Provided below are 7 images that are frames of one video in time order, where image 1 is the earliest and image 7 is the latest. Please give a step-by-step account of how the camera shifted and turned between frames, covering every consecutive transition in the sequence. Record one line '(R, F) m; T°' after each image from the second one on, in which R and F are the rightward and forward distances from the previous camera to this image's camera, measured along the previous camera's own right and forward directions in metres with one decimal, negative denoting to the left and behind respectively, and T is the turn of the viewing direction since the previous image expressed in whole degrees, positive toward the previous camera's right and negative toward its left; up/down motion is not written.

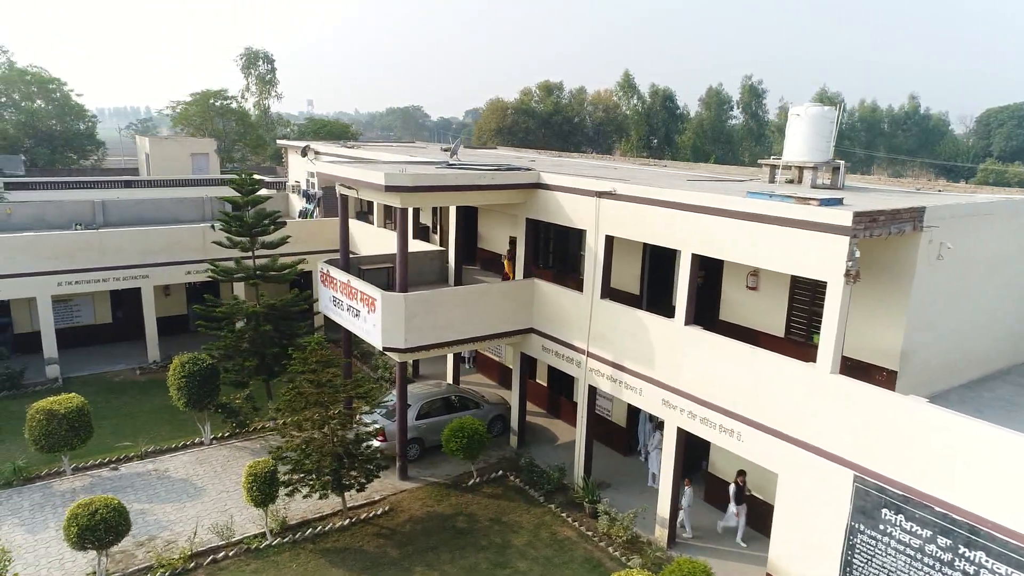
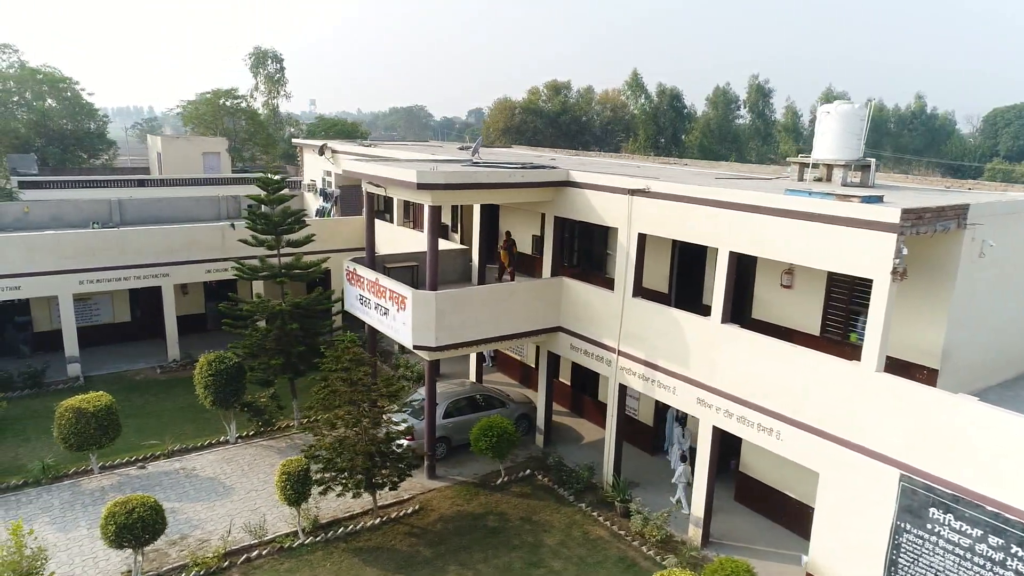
(-0.5, +0.1) m; 0°
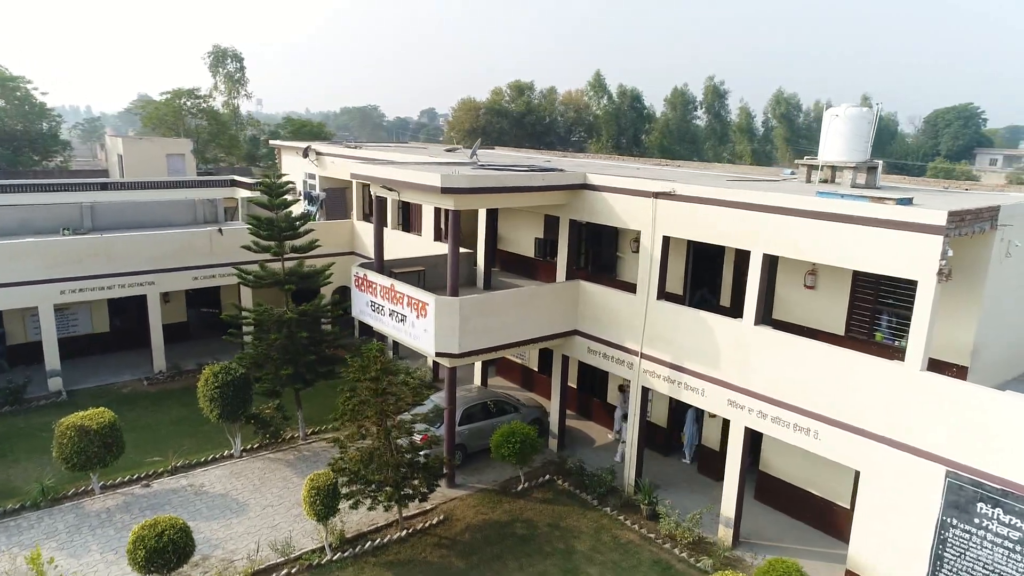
(-1.2, +0.2) m; +4°
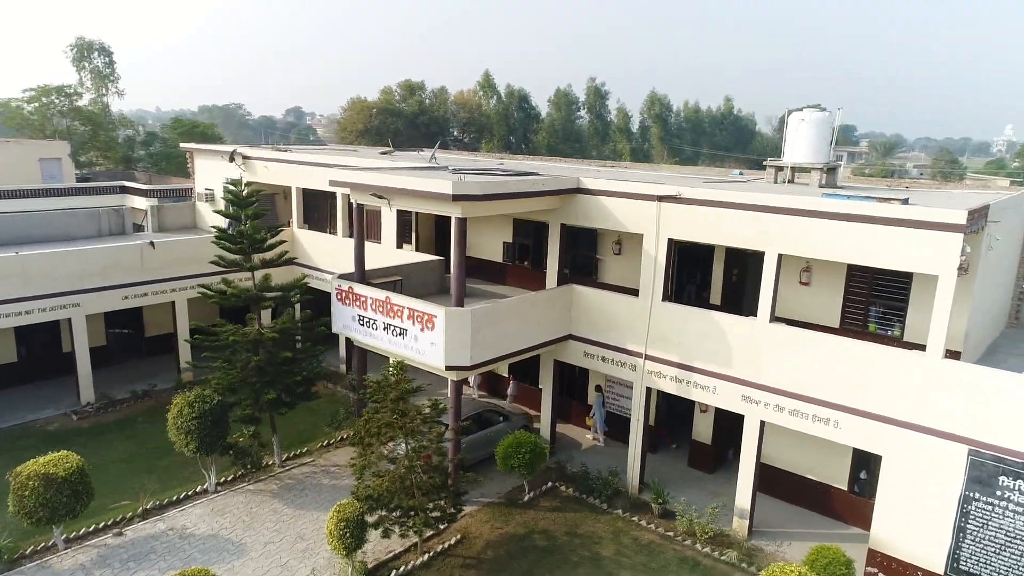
(-2.2, +0.5) m; +10°
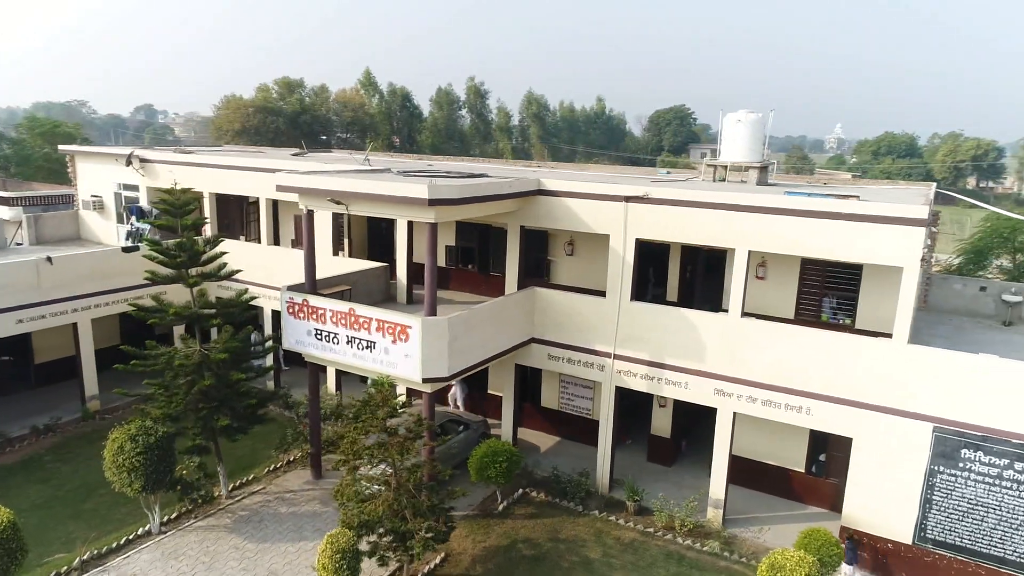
(-1.6, +0.4) m; +10°
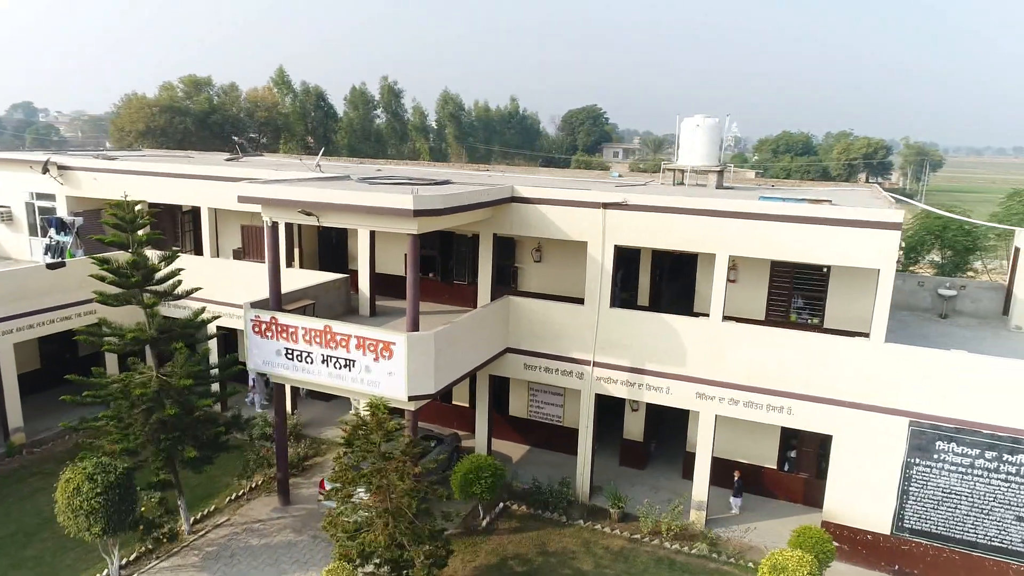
(-1.1, +0.4) m; +7°
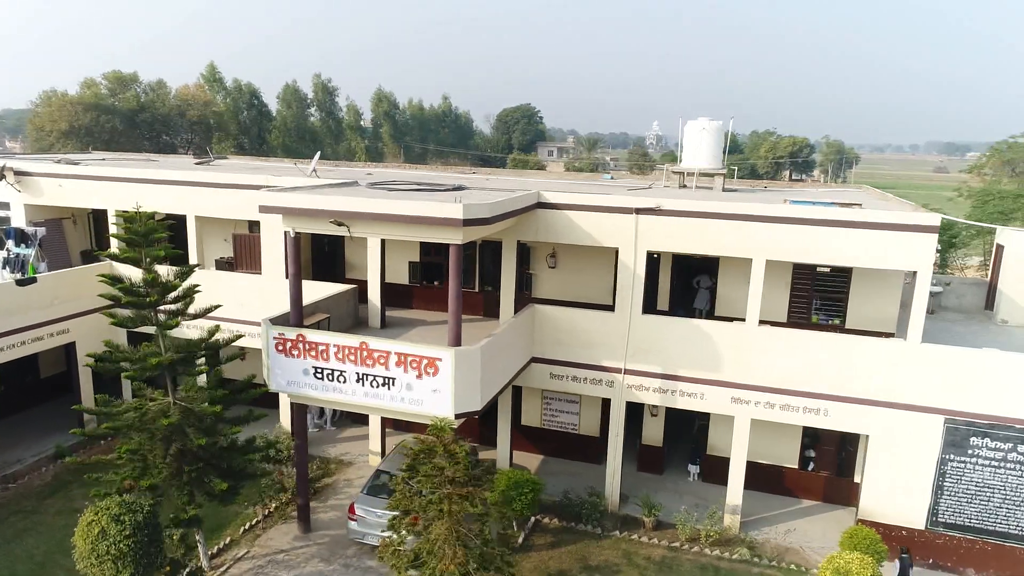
(-1.8, +0.5) m; +6°
